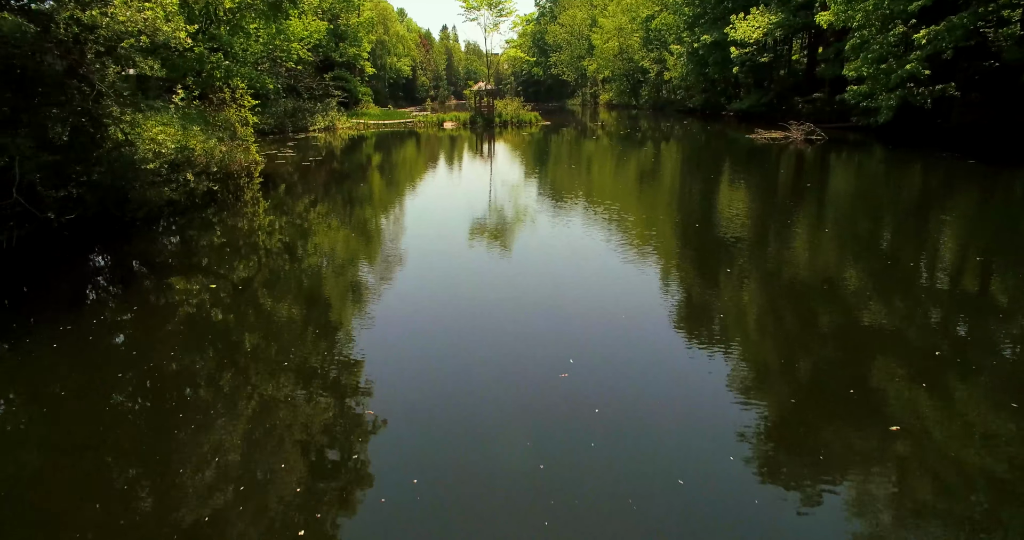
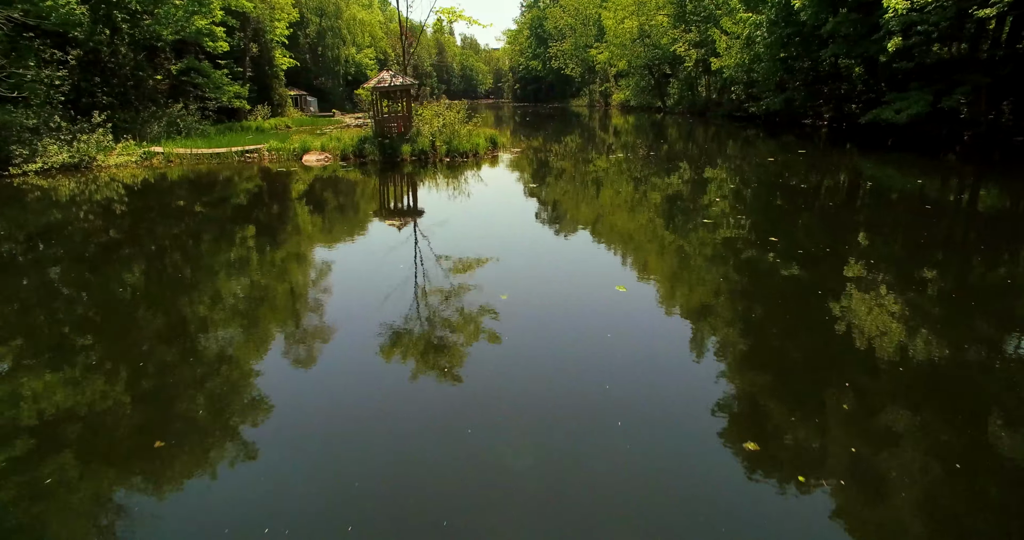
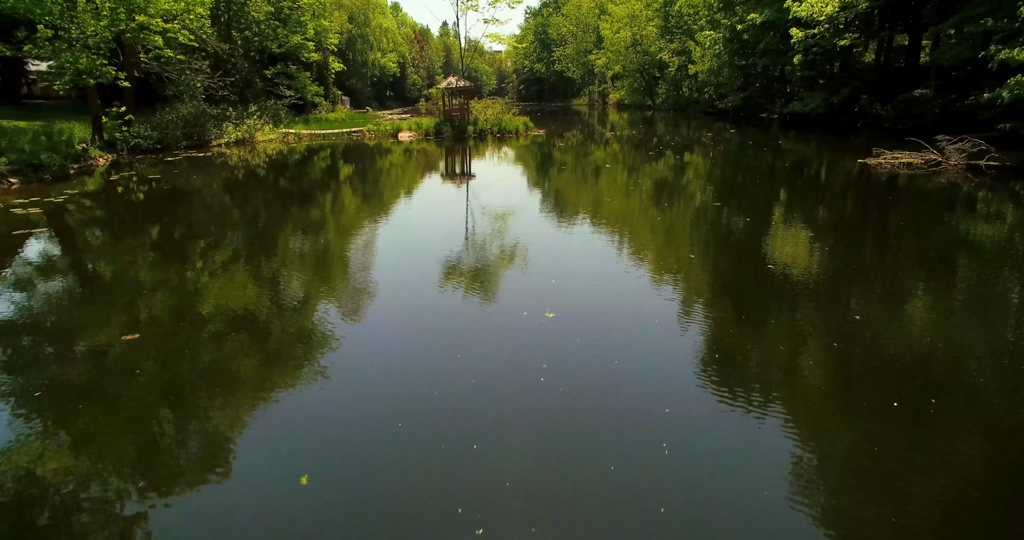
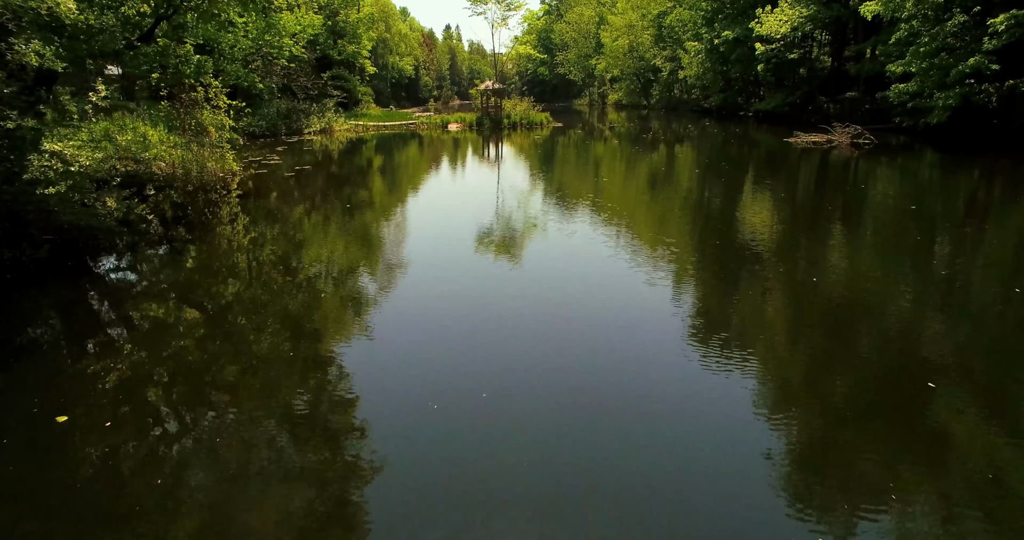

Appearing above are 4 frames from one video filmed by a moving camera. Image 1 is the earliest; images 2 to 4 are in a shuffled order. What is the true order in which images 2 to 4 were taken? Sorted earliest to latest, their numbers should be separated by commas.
4, 3, 2
